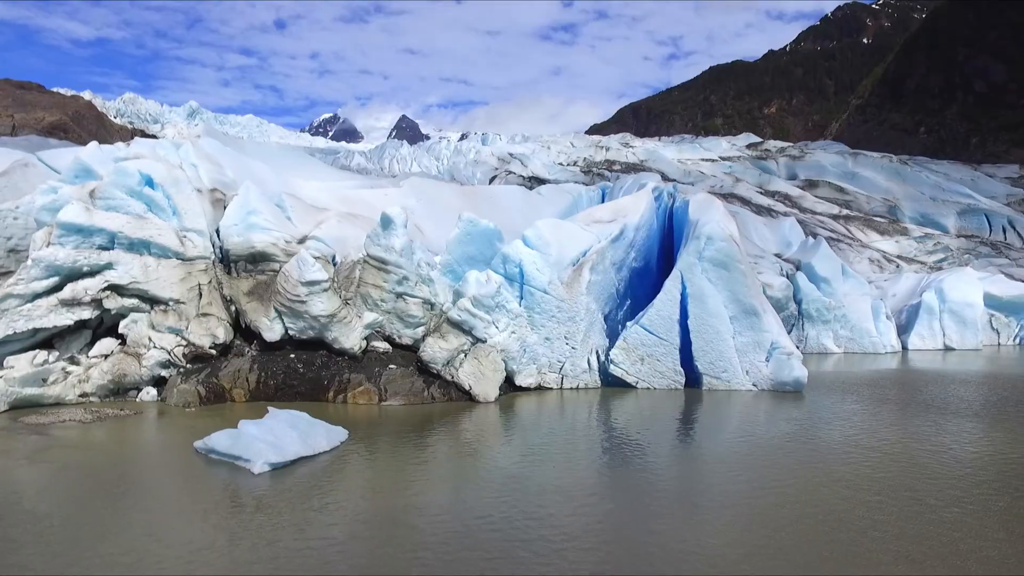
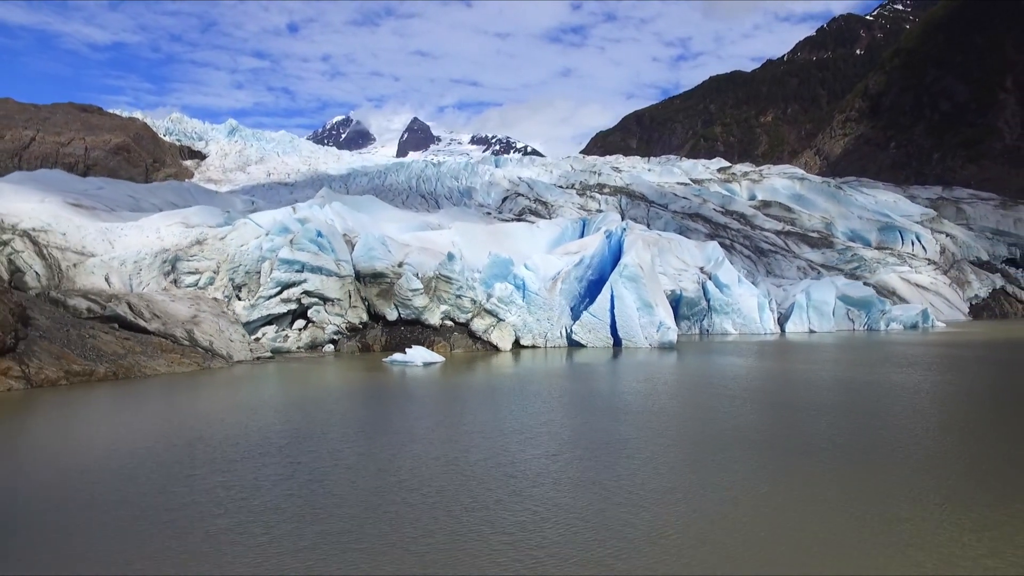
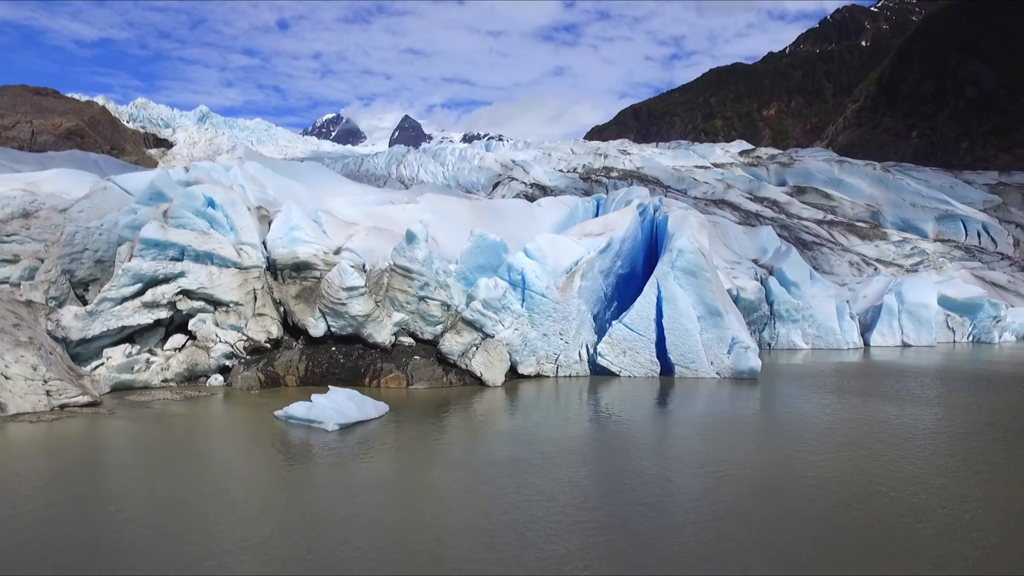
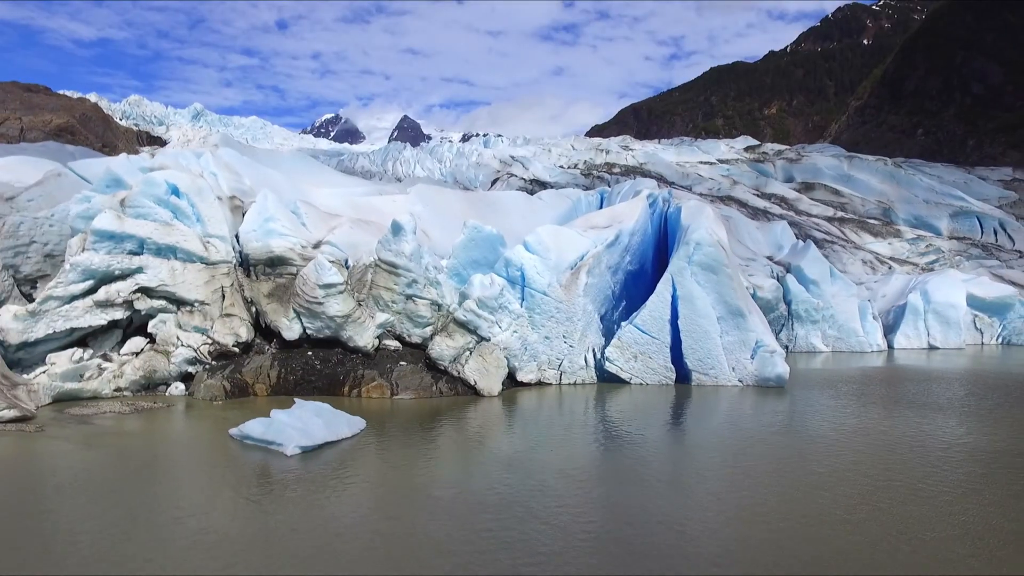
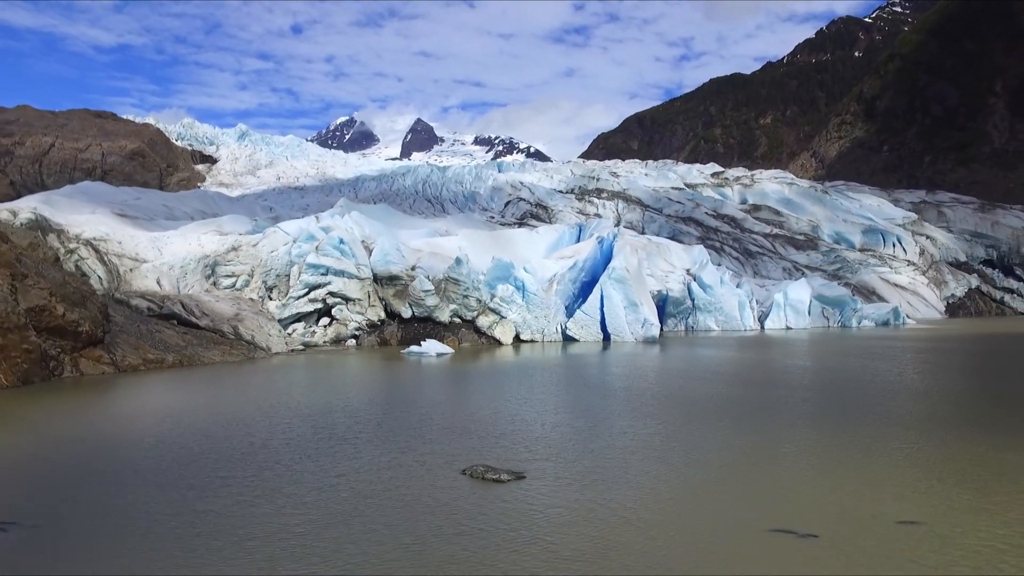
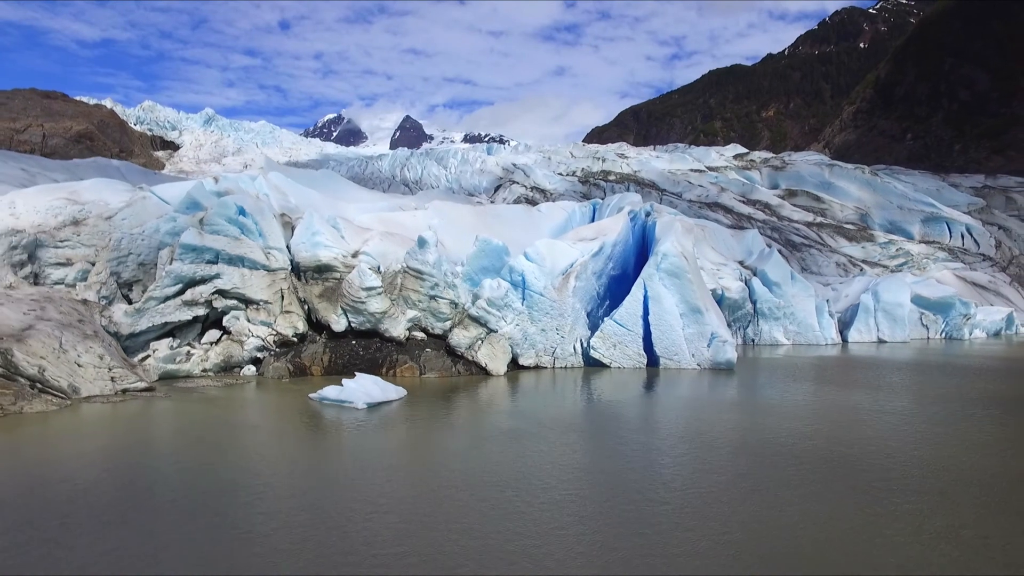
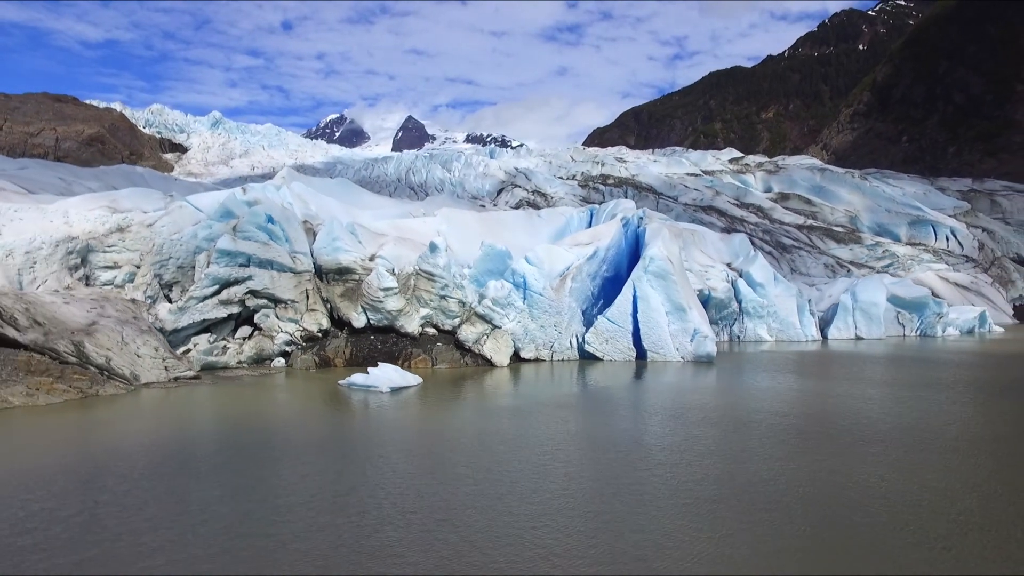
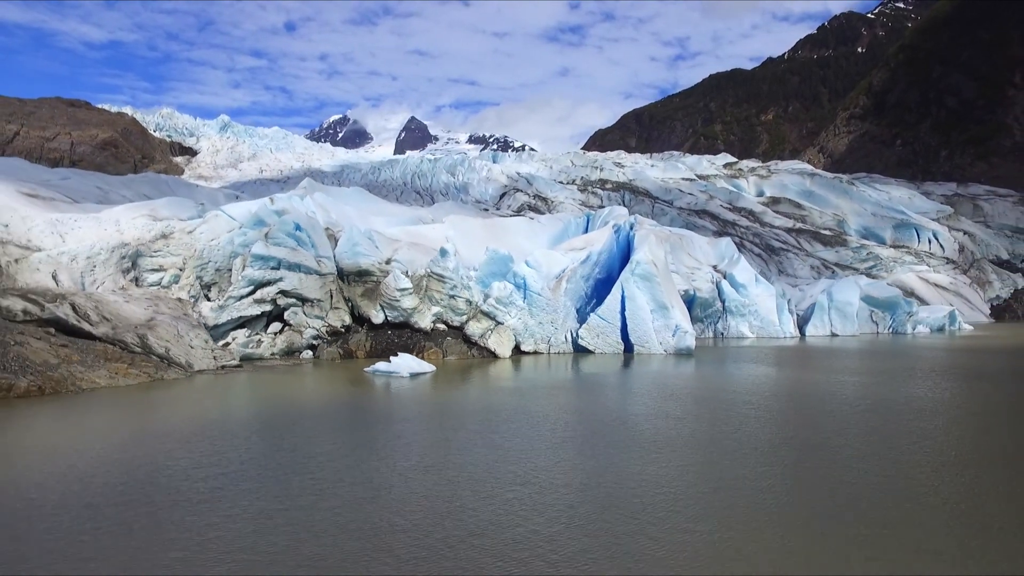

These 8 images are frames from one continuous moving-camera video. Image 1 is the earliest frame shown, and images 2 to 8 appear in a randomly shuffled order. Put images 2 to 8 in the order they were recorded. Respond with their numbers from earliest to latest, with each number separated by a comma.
4, 3, 6, 7, 8, 2, 5
